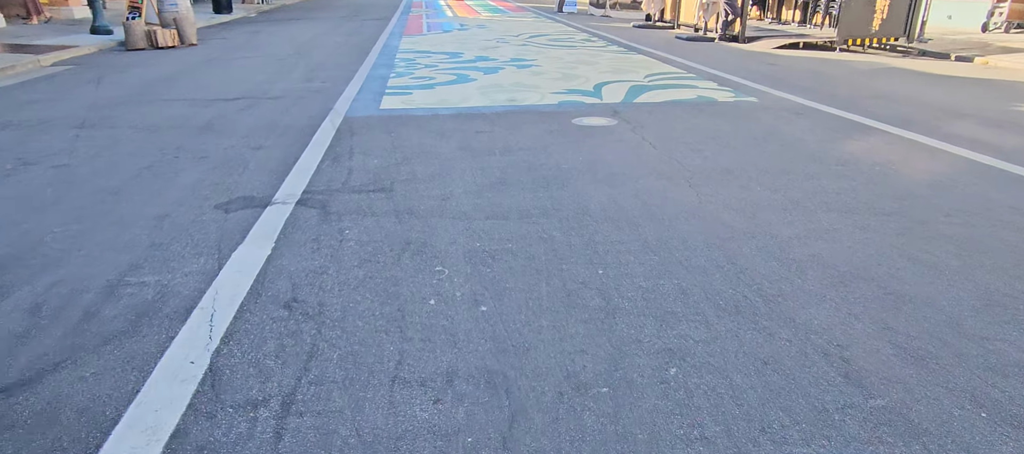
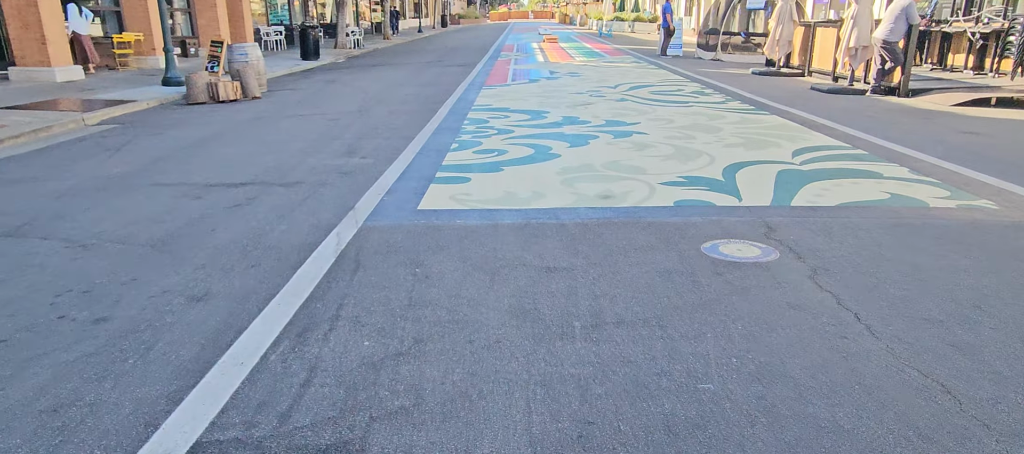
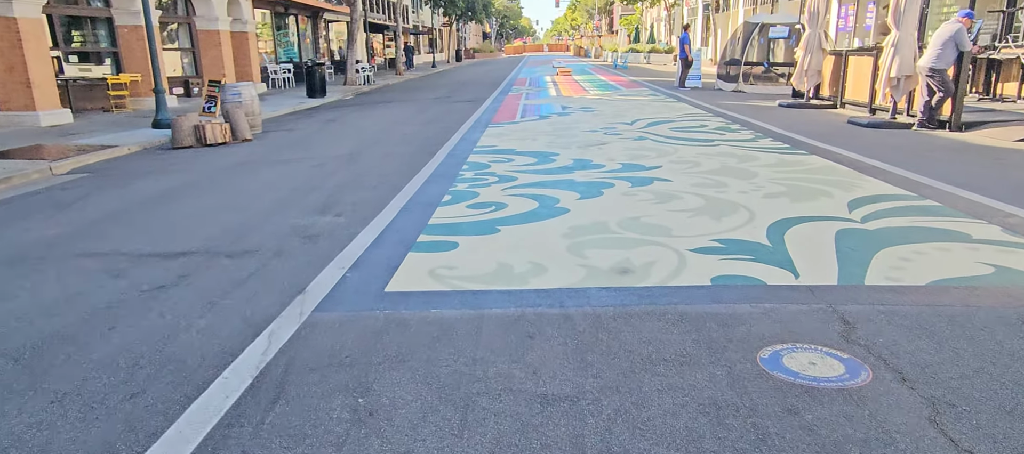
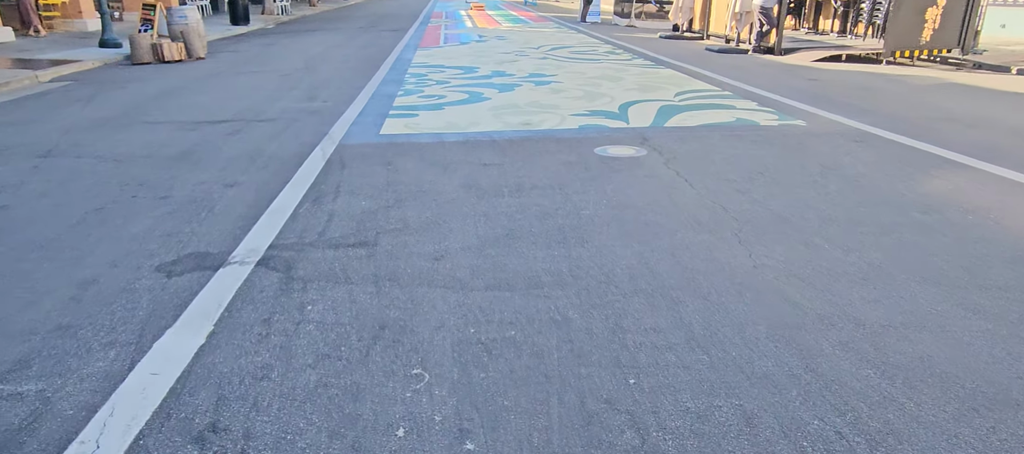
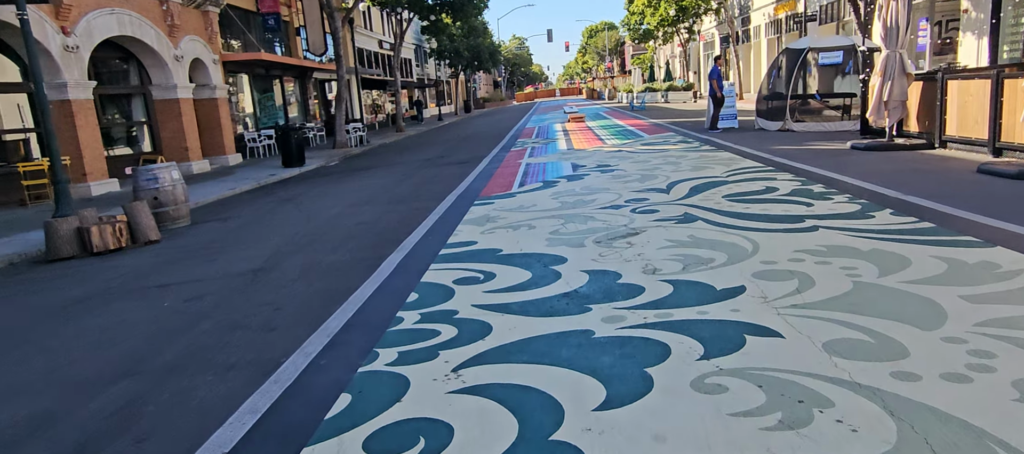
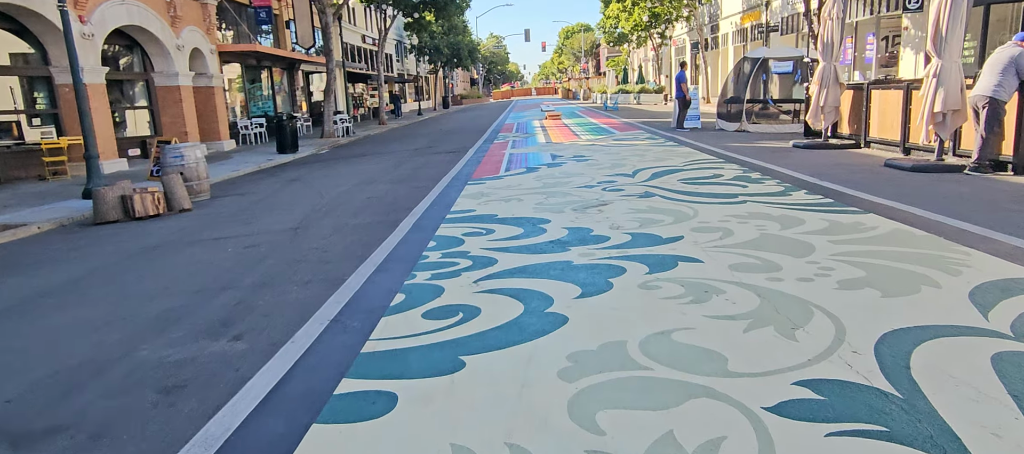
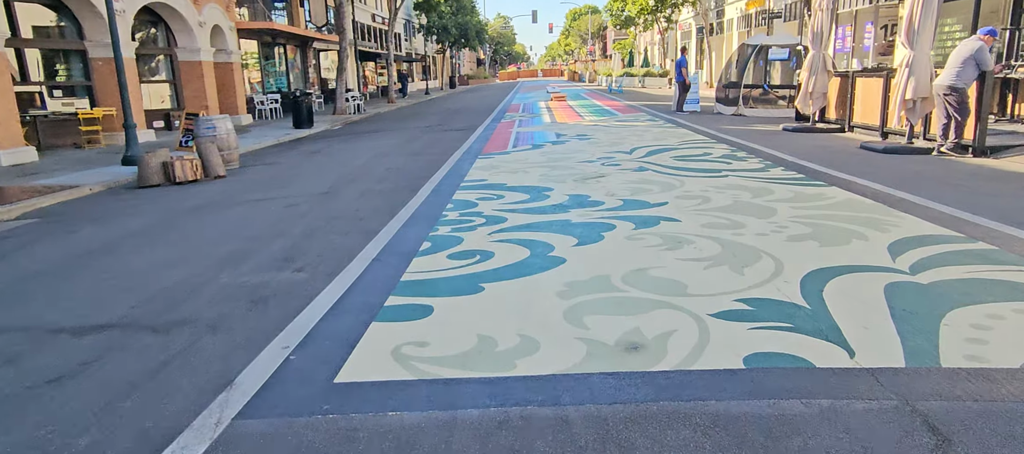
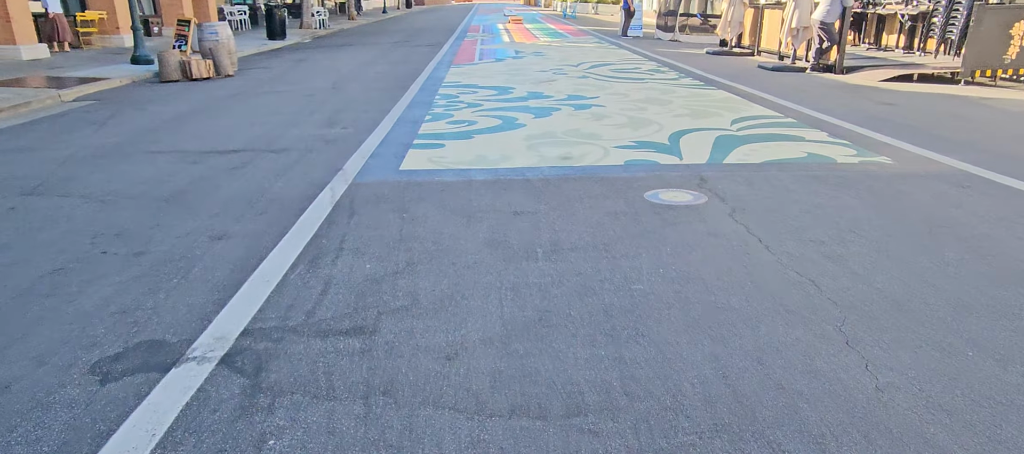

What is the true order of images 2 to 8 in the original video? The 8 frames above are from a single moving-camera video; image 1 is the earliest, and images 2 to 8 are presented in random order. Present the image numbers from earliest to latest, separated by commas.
4, 8, 2, 3, 7, 6, 5
